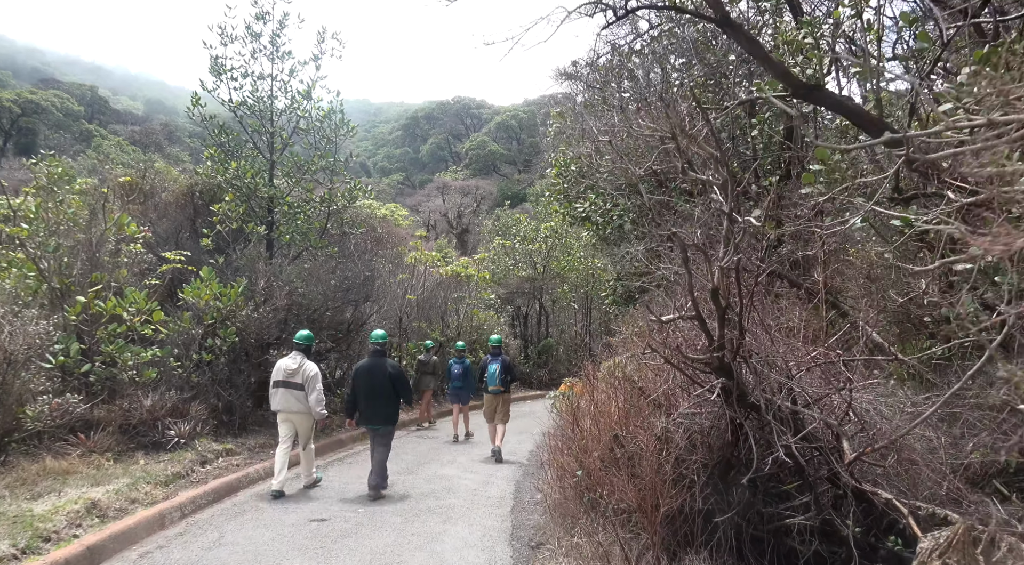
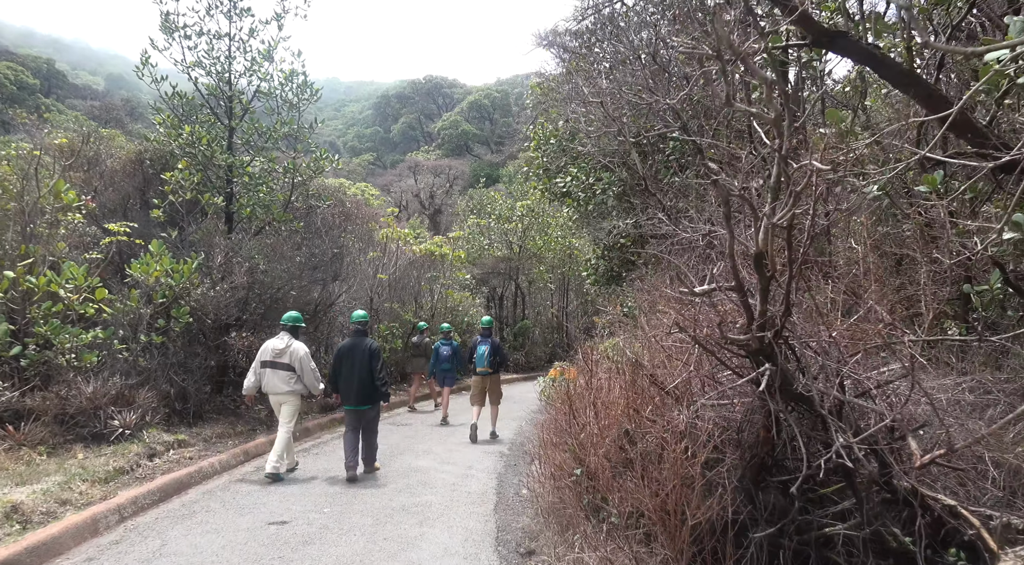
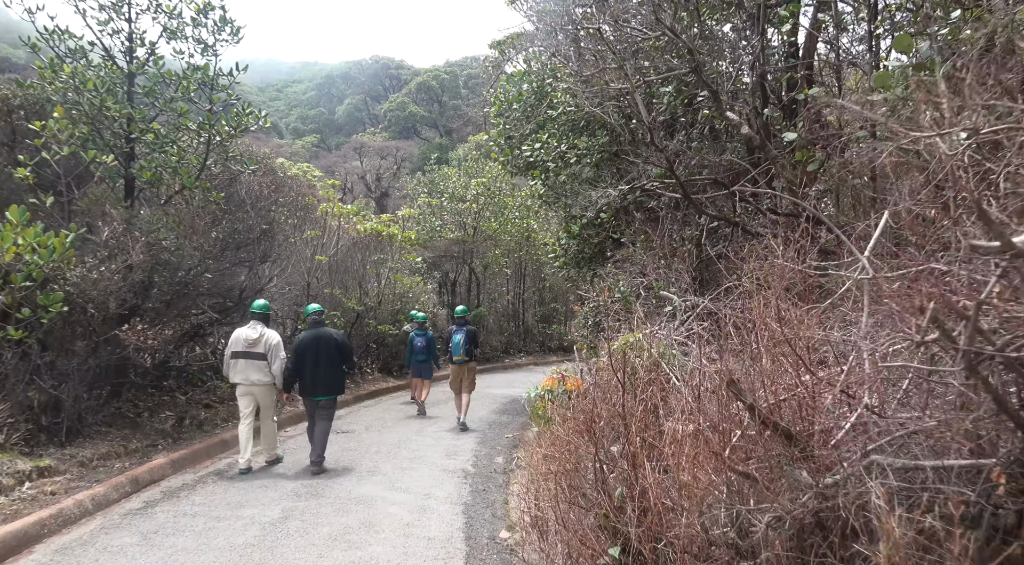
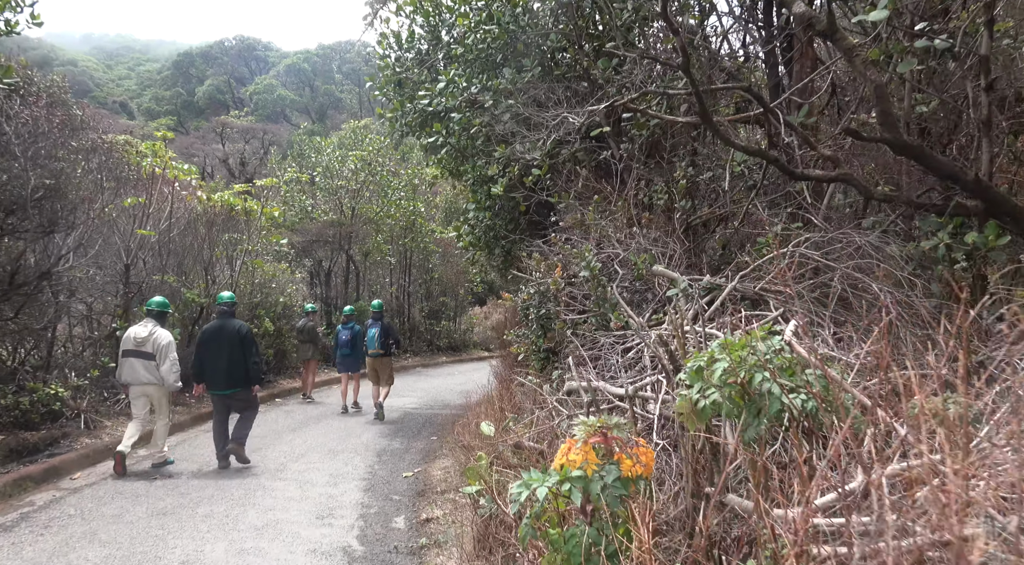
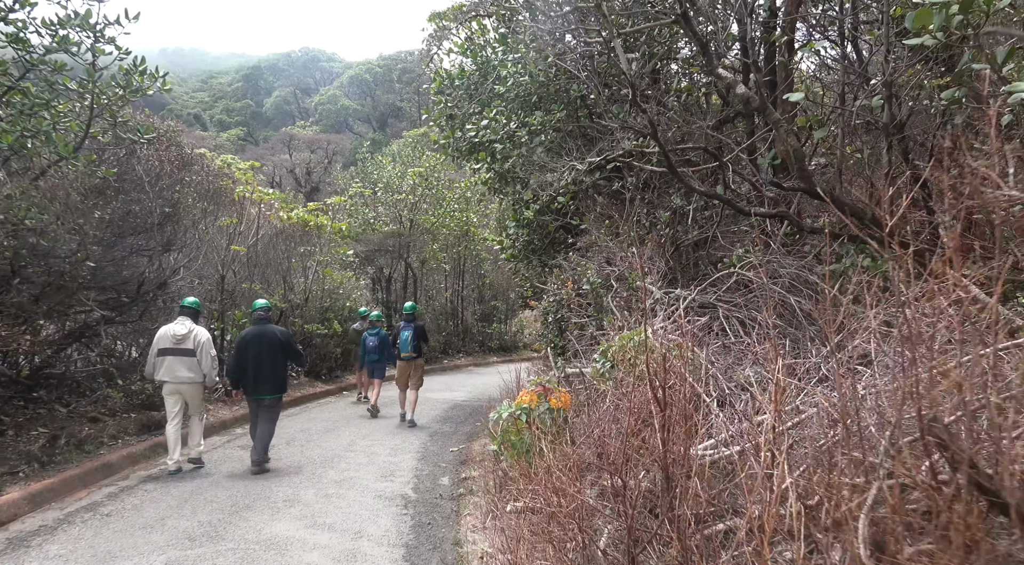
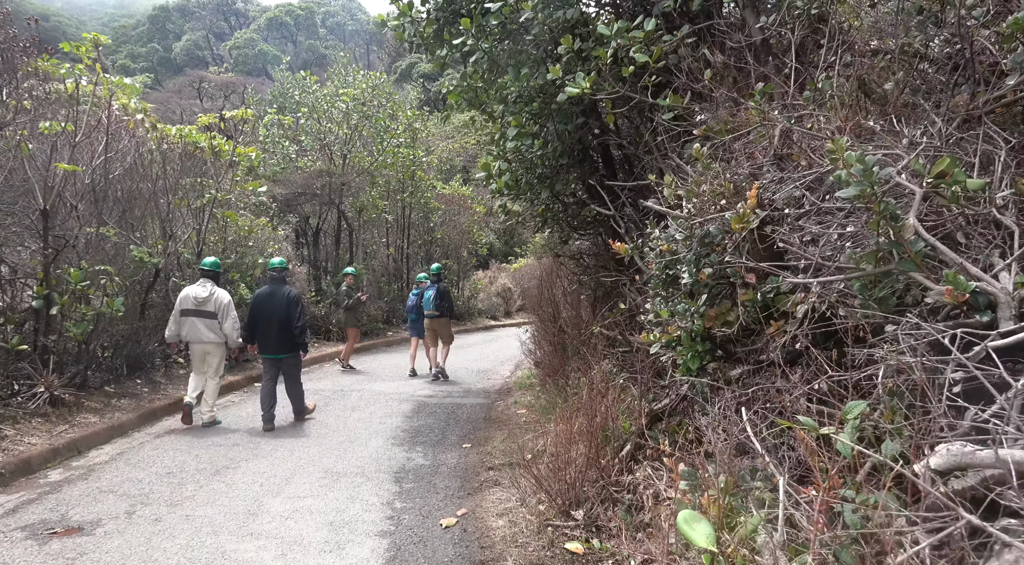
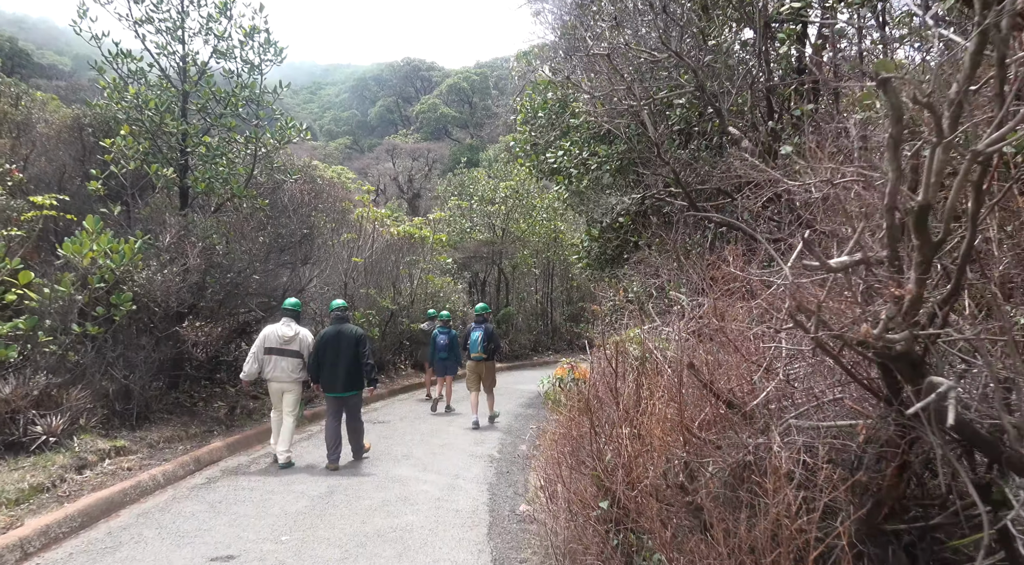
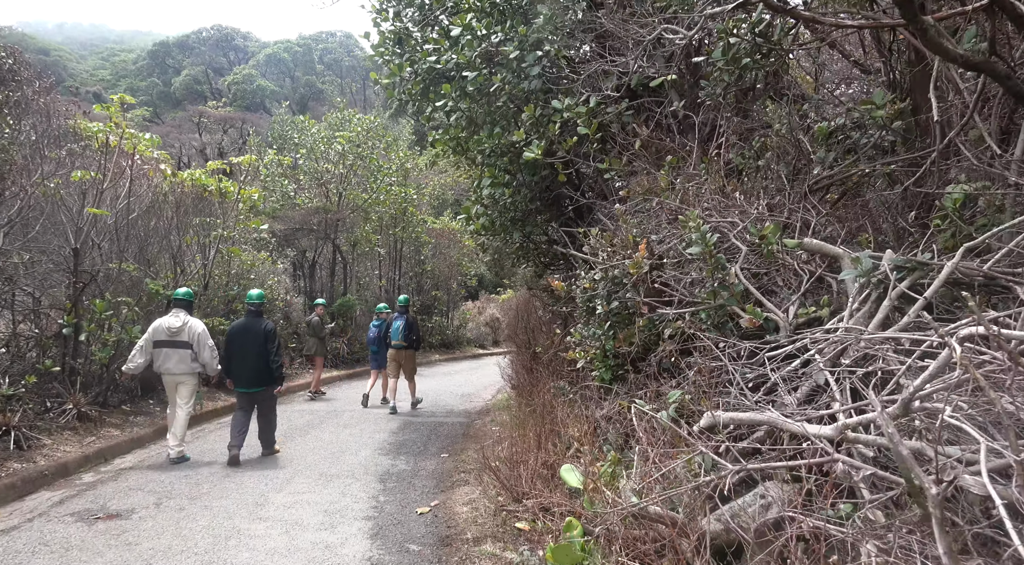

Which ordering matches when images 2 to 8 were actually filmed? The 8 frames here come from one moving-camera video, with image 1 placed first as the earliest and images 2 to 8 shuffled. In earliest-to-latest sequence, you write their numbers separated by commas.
2, 7, 3, 5, 4, 8, 6
